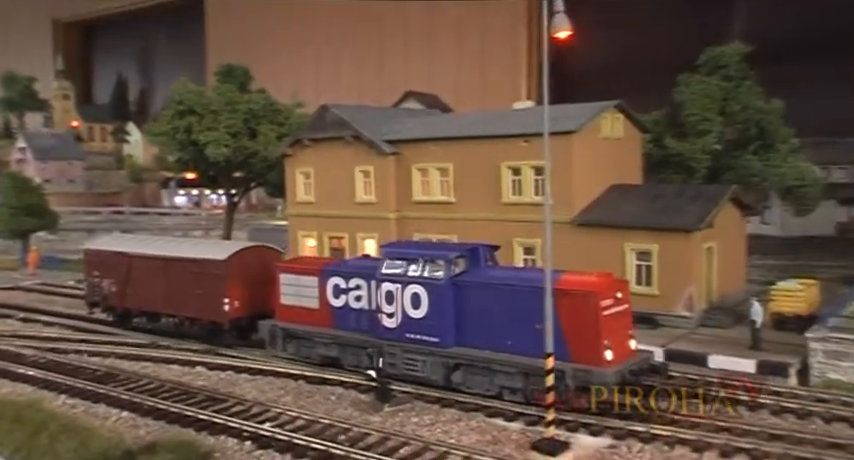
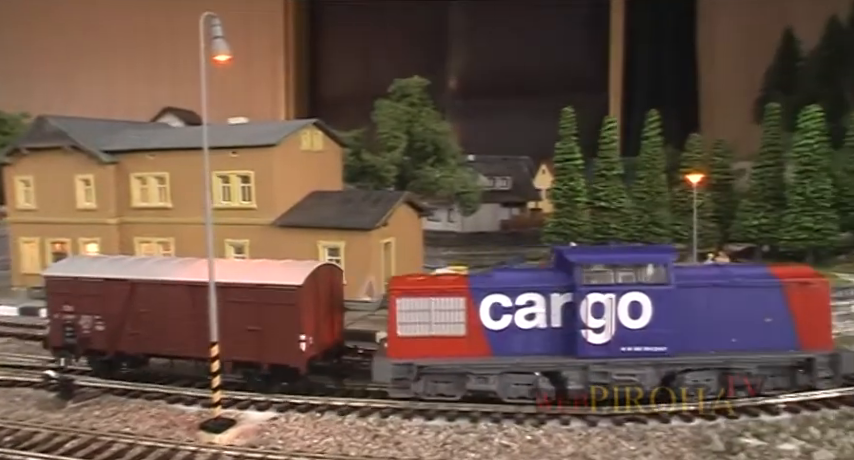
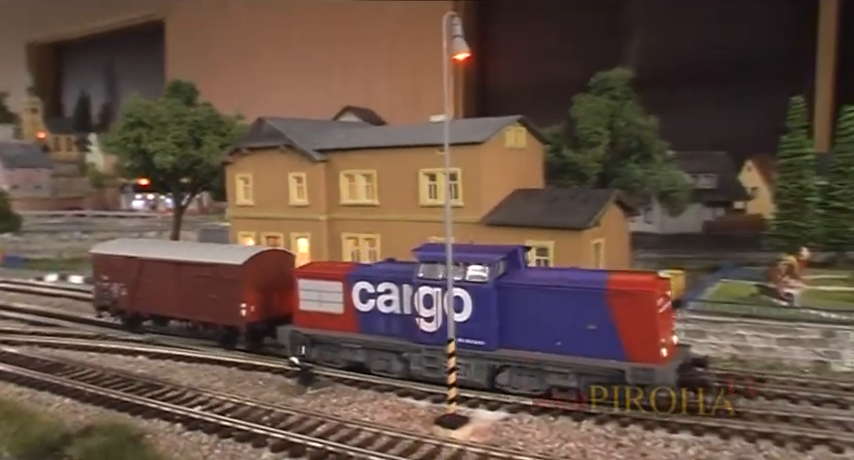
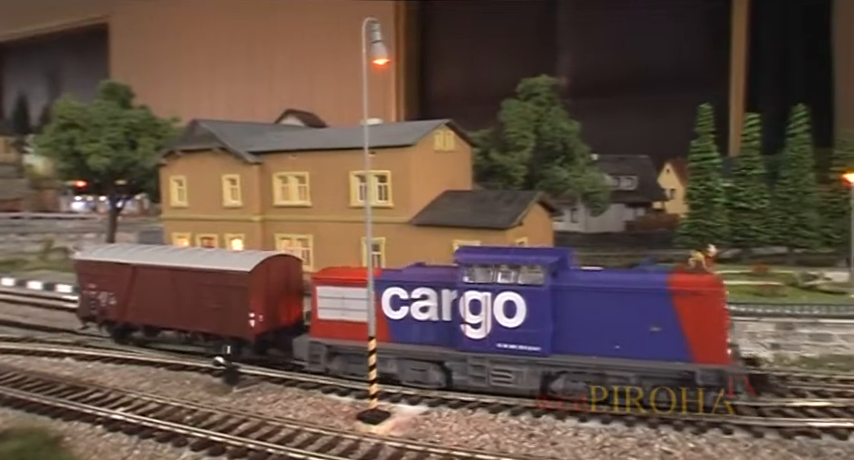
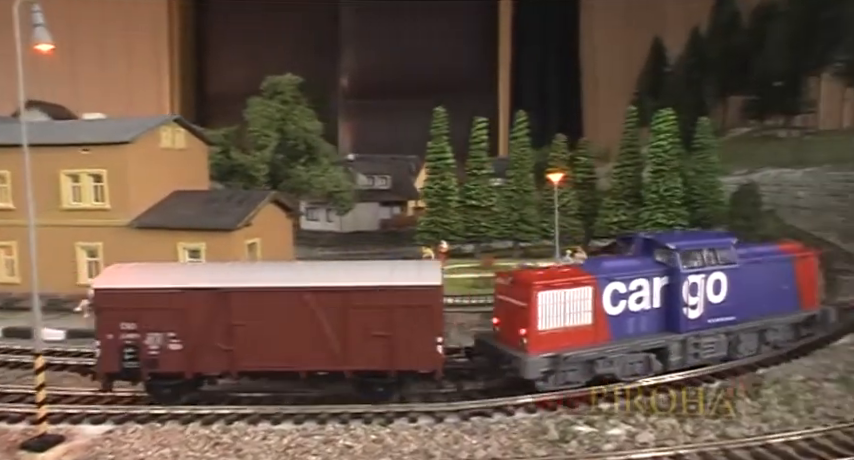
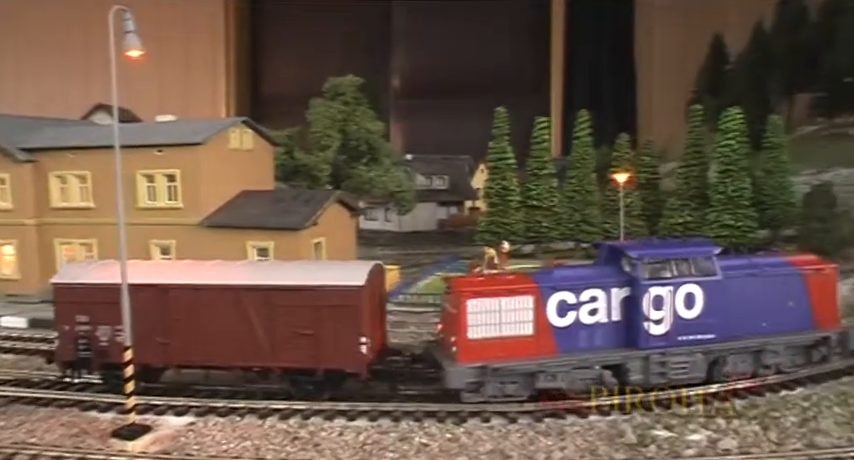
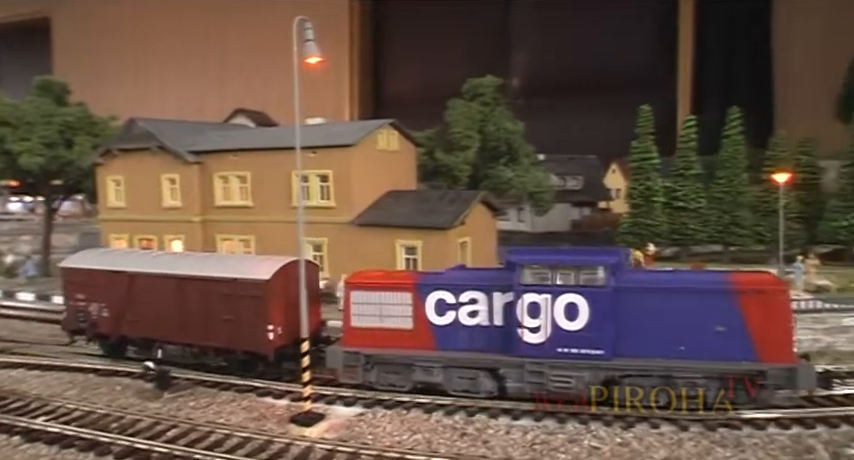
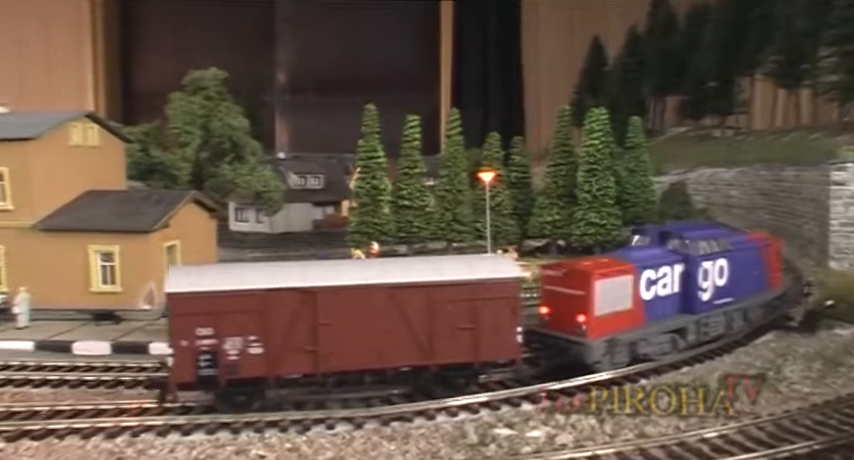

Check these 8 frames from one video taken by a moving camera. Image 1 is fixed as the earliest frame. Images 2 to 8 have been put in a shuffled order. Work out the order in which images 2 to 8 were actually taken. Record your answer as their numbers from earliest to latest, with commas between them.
3, 4, 7, 2, 6, 5, 8
